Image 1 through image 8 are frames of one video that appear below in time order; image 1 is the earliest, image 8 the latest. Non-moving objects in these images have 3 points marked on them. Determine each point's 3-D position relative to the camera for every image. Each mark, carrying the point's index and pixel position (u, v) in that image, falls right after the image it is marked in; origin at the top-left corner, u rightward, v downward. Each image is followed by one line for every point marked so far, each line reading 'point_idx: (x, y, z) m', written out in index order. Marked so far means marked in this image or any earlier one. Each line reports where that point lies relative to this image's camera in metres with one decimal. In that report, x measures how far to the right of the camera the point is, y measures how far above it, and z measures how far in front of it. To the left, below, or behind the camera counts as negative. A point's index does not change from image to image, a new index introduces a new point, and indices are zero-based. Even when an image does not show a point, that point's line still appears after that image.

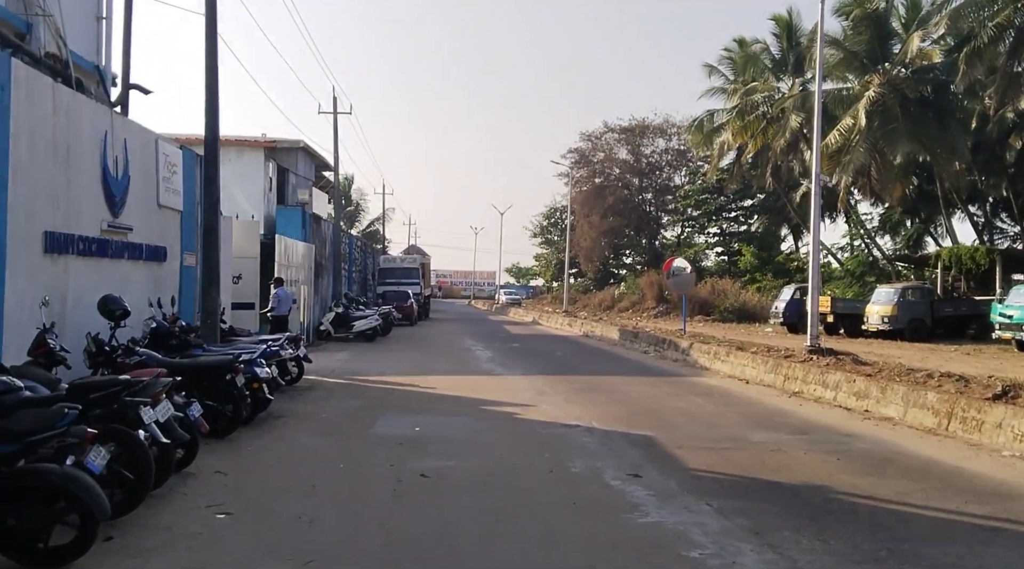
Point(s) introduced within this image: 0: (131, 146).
0: (-5.8, +2.1, +12.5) m
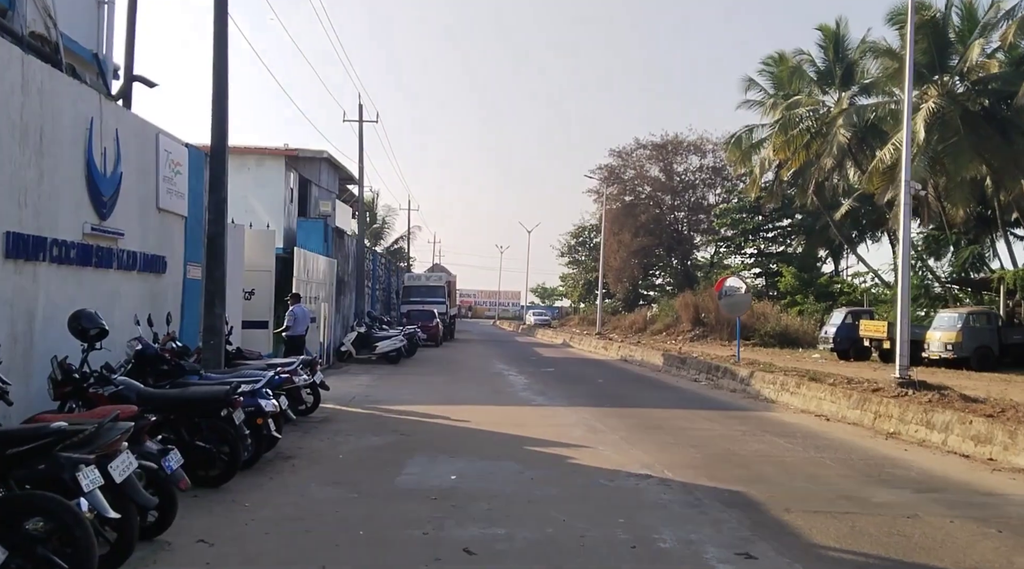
0: (-5.1, +1.9, +10.8) m
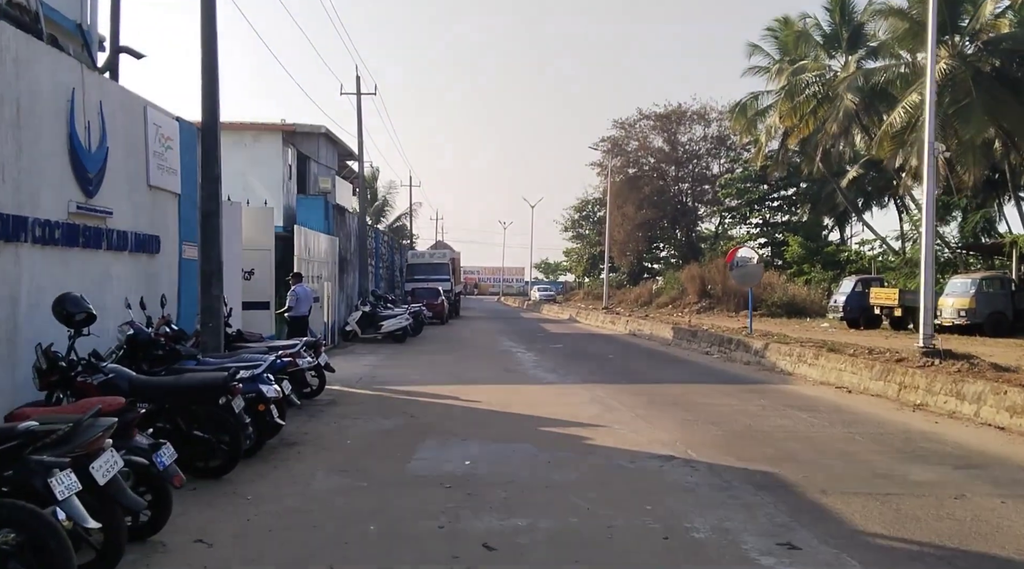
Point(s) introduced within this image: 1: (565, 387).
0: (-5.0, +2.1, +10.3) m
1: (+0.9, -1.8, +14.4) m
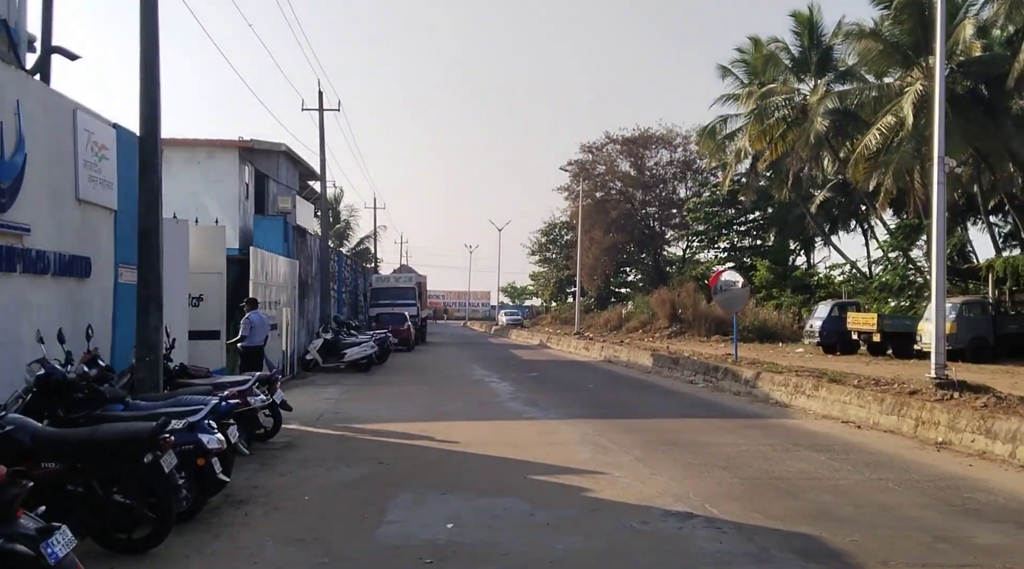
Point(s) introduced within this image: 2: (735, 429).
0: (-5.2, +1.8, +8.9) m
1: (+0.6, -2.2, +13.1) m
2: (+3.3, -2.1, +12.1) m
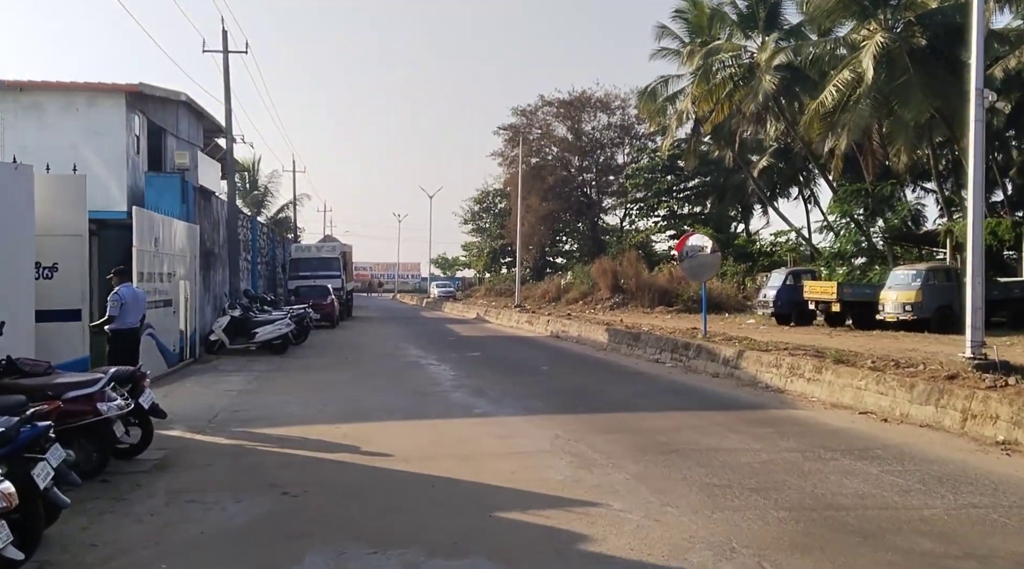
0: (-5.5, +2.1, +5.7) m
1: (-0.1, -1.7, +10.5) m
2: (+2.7, -1.7, +9.8) m
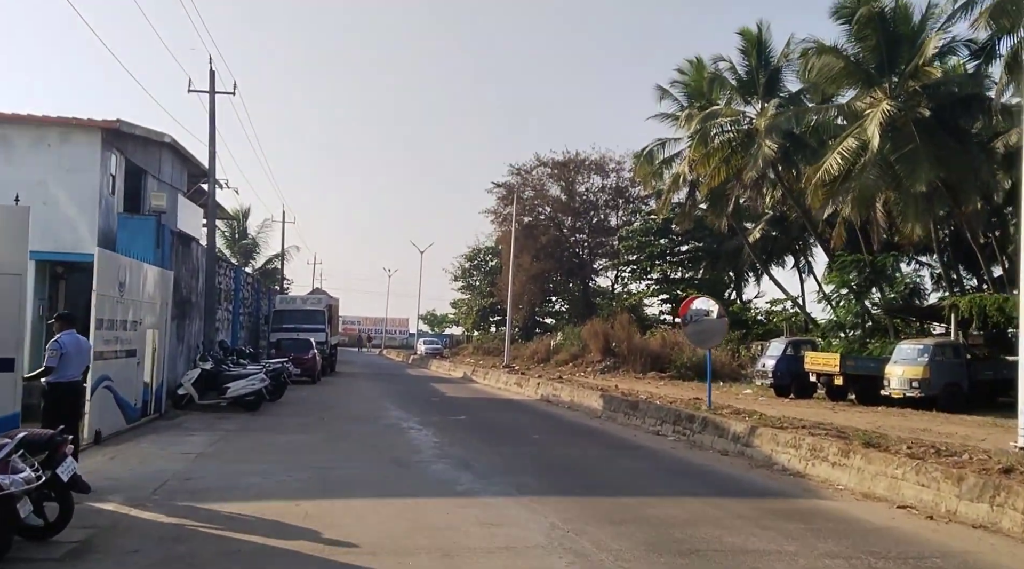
0: (-5.4, +1.9, +4.5) m
1: (-0.2, -2.4, +9.2) m
2: (+2.6, -2.4, +8.4) m
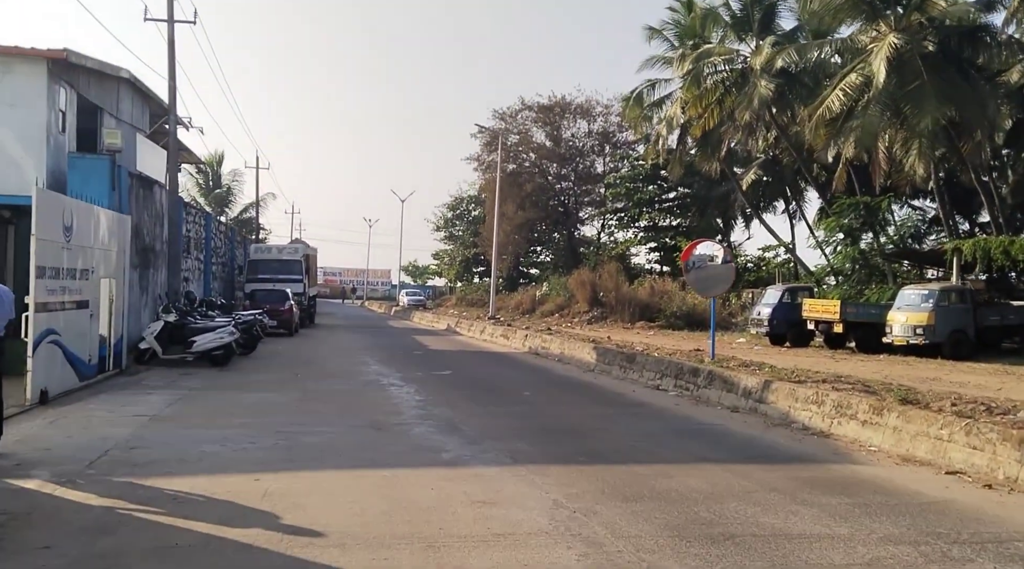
0: (-5.4, +2.2, +2.9) m
1: (-0.3, -1.8, +7.9) m
2: (+2.5, -1.8, +7.2) m
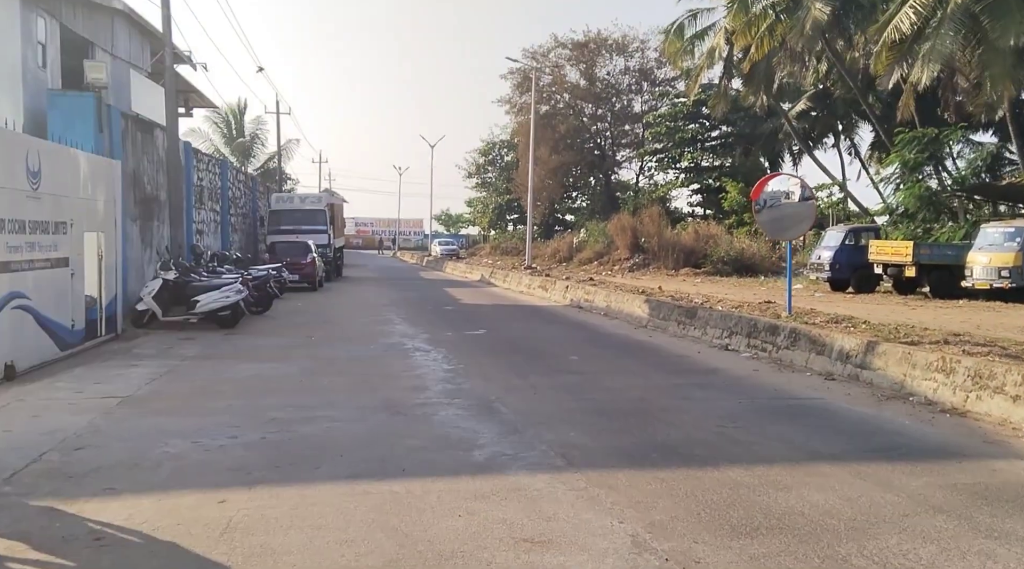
0: (-5.3, +2.2, +0.9) m
1: (+0.1, -1.4, +5.9) m
2: (+2.9, -1.4, +5.1) m
